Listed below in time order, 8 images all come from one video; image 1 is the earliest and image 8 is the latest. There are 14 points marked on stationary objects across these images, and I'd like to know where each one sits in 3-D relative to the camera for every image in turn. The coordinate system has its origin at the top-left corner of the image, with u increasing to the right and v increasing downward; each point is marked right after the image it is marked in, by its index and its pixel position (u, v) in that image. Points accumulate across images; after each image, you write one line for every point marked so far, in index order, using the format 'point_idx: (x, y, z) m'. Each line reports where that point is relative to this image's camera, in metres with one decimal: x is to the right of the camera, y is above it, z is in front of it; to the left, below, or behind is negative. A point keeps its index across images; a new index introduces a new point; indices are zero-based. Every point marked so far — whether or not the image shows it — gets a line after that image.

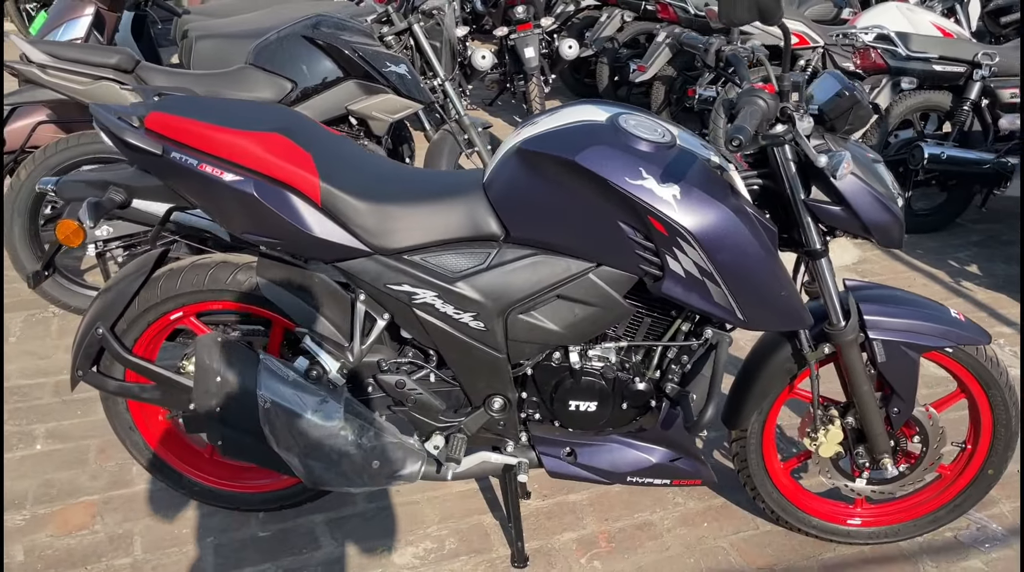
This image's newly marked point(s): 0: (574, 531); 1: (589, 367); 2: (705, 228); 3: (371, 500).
0: (+0.2, -0.8, +2.7) m
1: (+0.2, -0.2, +2.3) m
2: (+0.4, +0.1, +2.0) m
3: (-0.5, -0.7, +2.8) m
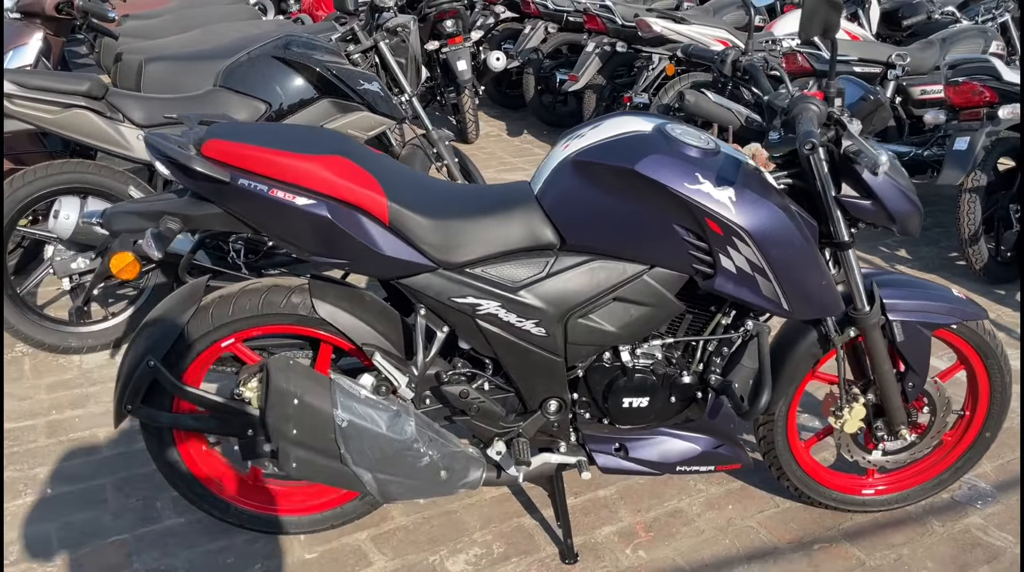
0: (+0.3, -0.8, +2.8) m
1: (+0.4, -0.2, +2.4) m
2: (+0.6, +0.1, +2.2) m
3: (-0.3, -0.7, +2.9) m
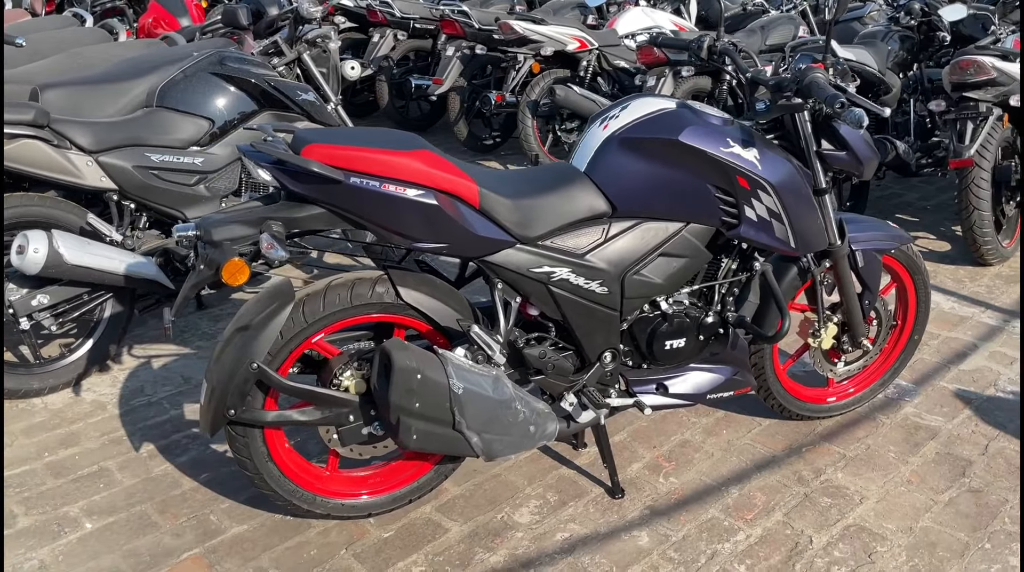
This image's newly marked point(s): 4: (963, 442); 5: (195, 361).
0: (+0.5, -0.6, +3.2) m
1: (+0.5, -0.1, +2.8) m
2: (+0.8, +0.3, +2.6) m
3: (-0.2, -0.7, +3.1) m
4: (+1.7, -0.6, +3.3) m
5: (-1.4, -0.3, +4.0) m
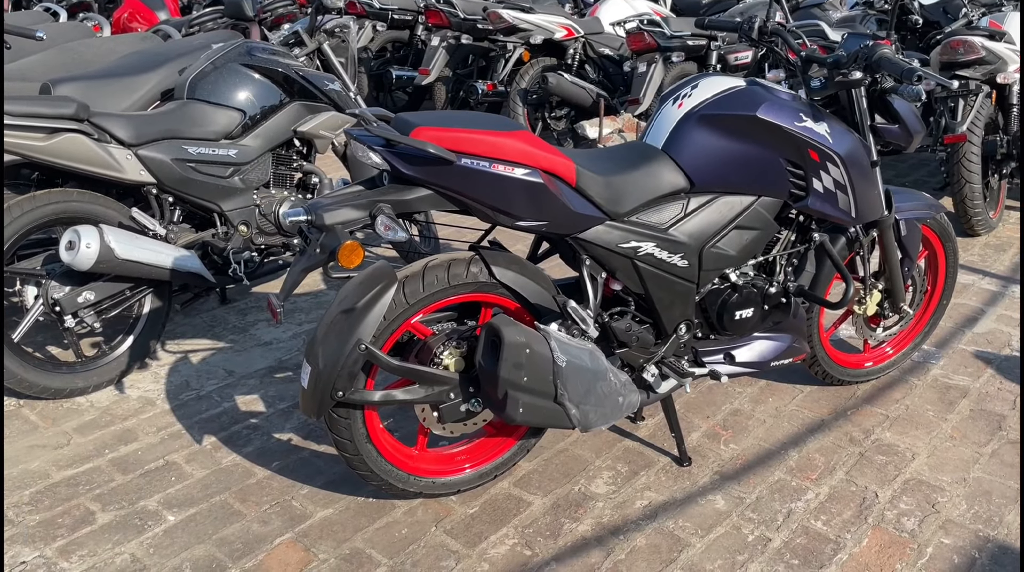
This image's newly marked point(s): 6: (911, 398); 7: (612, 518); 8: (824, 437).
0: (+0.7, -0.6, +3.3) m
1: (+0.8, 0.0, +2.9) m
2: (+1.0, +0.4, +2.7) m
3: (+0.1, -0.6, +3.2) m
4: (+1.9, -0.5, +3.5) m
5: (-1.3, -0.3, +3.9) m
6: (+1.6, -0.5, +3.6) m
7: (+0.3, -0.8, +2.9) m
8: (+1.2, -0.6, +3.3) m
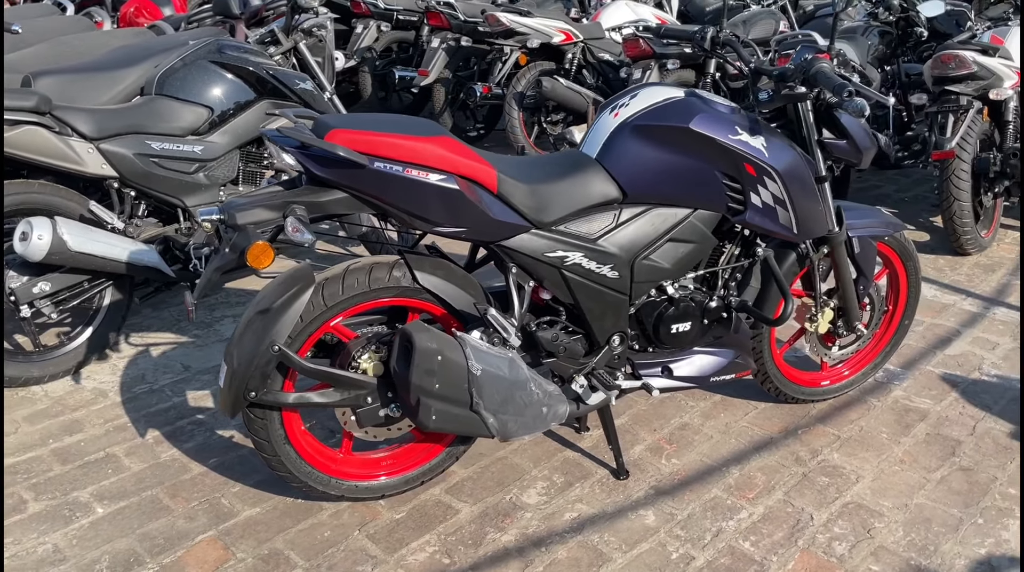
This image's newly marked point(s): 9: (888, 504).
0: (+0.5, -0.6, +3.3) m
1: (+0.6, 0.0, +2.9) m
2: (+0.8, +0.4, +2.7) m
3: (-0.2, -0.6, +3.1) m
4: (+1.7, -0.5, +3.5) m
5: (-1.4, -0.3, +4.0) m
6: (+1.4, -0.5, +3.5) m
7: (+0.1, -0.8, +2.8) m
8: (+0.9, -0.6, +3.2) m
9: (+1.3, -0.7, +3.0) m
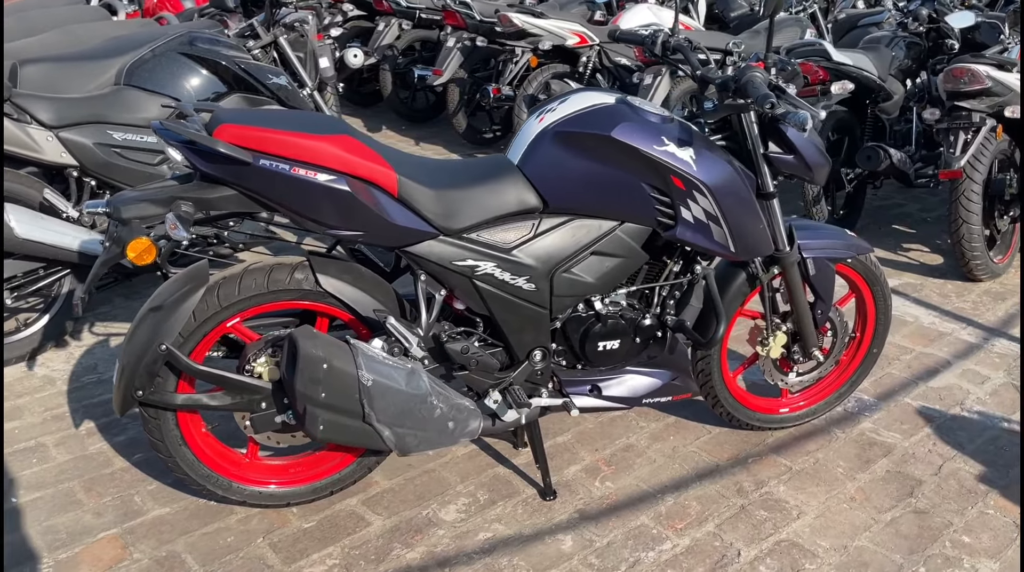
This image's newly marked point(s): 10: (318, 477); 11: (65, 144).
0: (+0.2, -0.6, +3.2) m
1: (+0.3, -0.1, +2.7) m
2: (+0.6, +0.3, +2.5) m
3: (-0.4, -0.7, +3.0) m
4: (+1.5, -0.6, +3.2) m
5: (-1.6, -0.2, +4.0) m
6: (+1.2, -0.6, +3.3) m
7: (-0.2, -0.8, +2.7) m
8: (+0.7, -0.7, +3.1) m
9: (+1.0, -0.8, +2.8) m
10: (-0.6, -0.6, +2.7) m
11: (-1.8, +0.6, +3.6) m
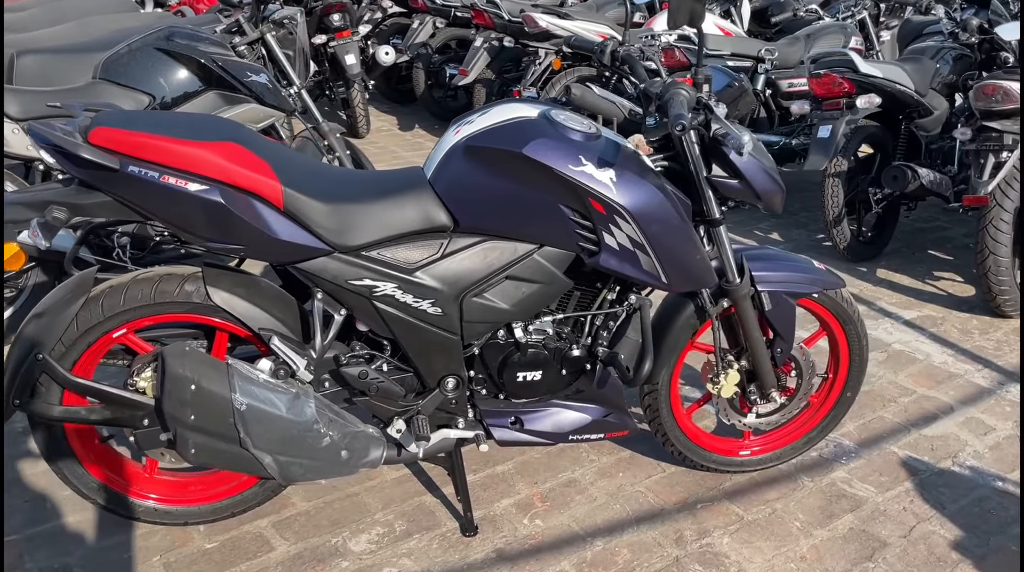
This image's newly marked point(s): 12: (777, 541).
0: (0.0, -0.7, +3.0) m
1: (+0.1, -0.2, +2.5) m
2: (+0.3, +0.2, +2.3) m
3: (-0.7, -0.7, +2.9) m
4: (+1.3, -0.8, +2.9) m
5: (-1.8, -0.2, +3.9) m
6: (+0.9, -0.7, +3.0) m
7: (-0.5, -0.9, +2.6) m
8: (+0.4, -0.8, +2.8) m
9: (+0.7, -0.9, +2.5) m
10: (-0.9, -0.6, +2.6) m
11: (-2.0, +0.6, +3.6) m
12: (+0.9, -0.8, +2.8) m
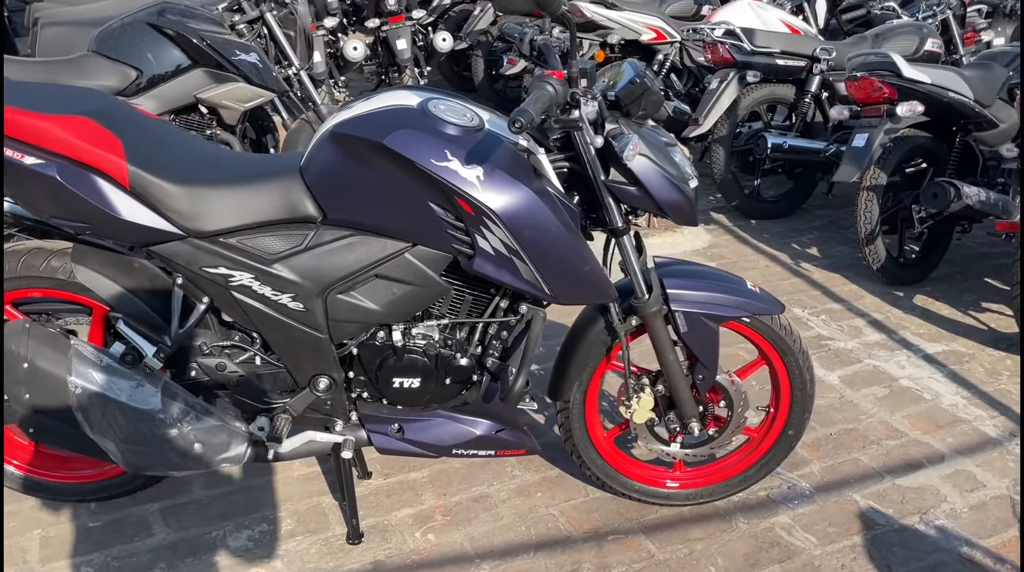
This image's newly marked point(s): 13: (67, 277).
0: (-0.3, -0.7, +2.8) m
1: (-0.3, -0.2, +2.4) m
2: (0.0, +0.2, +2.1) m
3: (-1.0, -0.7, +2.8) m
4: (+0.9, -0.9, +2.6) m
5: (-1.9, -0.1, +4.0) m
6: (+0.6, -0.8, +2.7) m
7: (-0.9, -0.8, +2.5) m
8: (+0.1, -0.8, +2.6) m
9: (+0.3, -1.0, +2.3) m
10: (-1.2, -0.6, +2.6) m
11: (-2.1, +0.8, +3.7) m
12: (+0.5, -0.9, +2.6) m
13: (-1.2, 0.0, +2.3) m
